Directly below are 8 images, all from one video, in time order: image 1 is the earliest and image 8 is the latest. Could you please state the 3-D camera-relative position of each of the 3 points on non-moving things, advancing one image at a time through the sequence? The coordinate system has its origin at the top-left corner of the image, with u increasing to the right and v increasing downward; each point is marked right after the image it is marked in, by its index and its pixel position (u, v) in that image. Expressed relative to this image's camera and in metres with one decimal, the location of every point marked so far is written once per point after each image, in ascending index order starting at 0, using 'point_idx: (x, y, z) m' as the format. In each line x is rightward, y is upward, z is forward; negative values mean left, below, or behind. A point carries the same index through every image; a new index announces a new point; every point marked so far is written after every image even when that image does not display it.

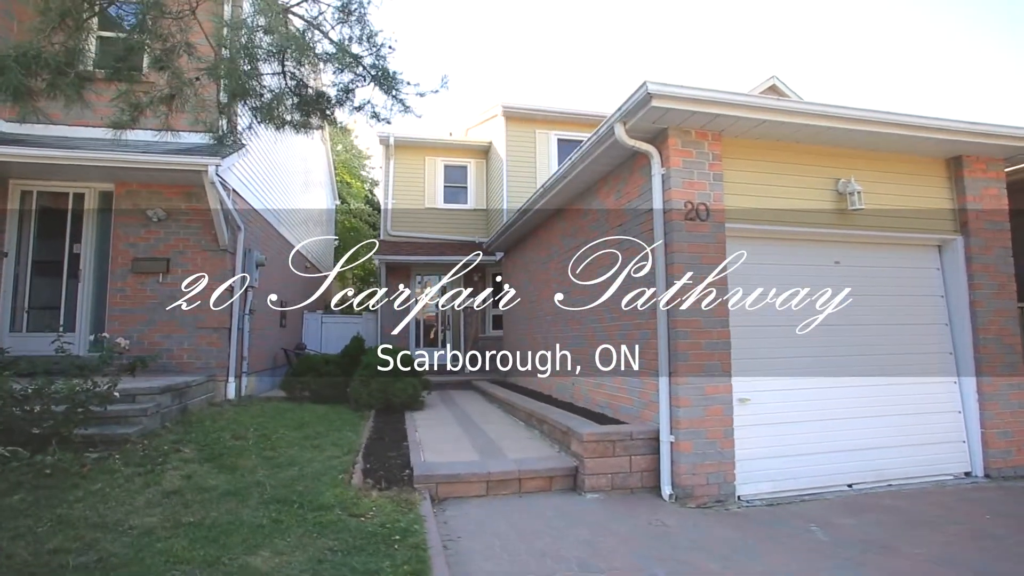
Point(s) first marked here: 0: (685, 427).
0: (+1.5, -1.2, +4.3) m
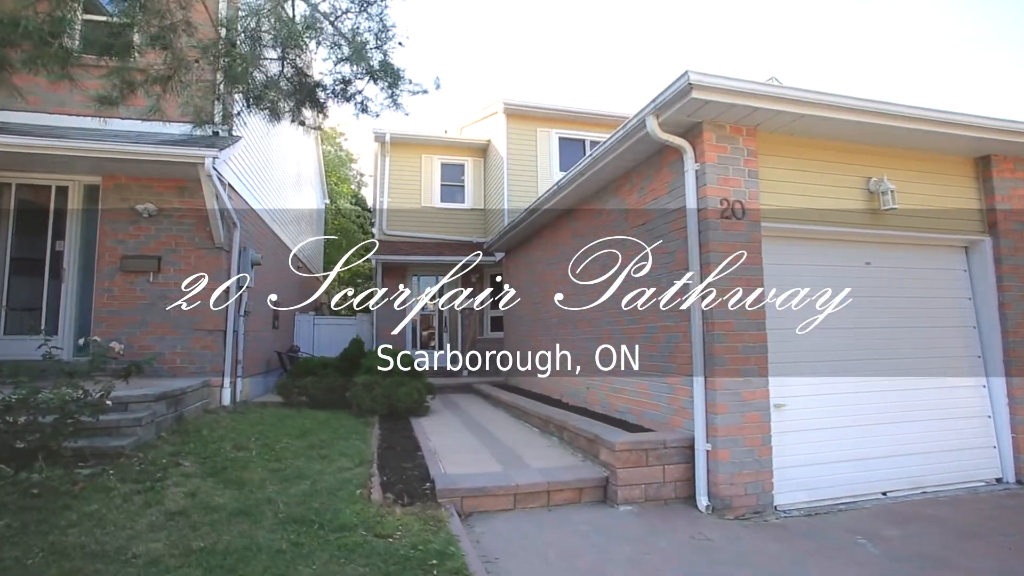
0: (+1.7, -1.2, +4.1) m
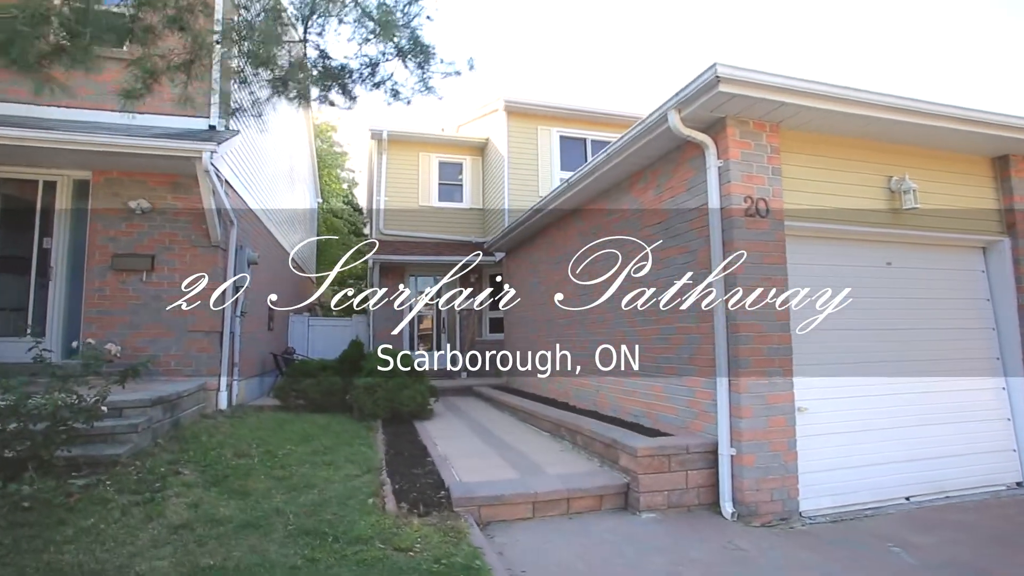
0: (+1.9, -1.2, +4.0) m
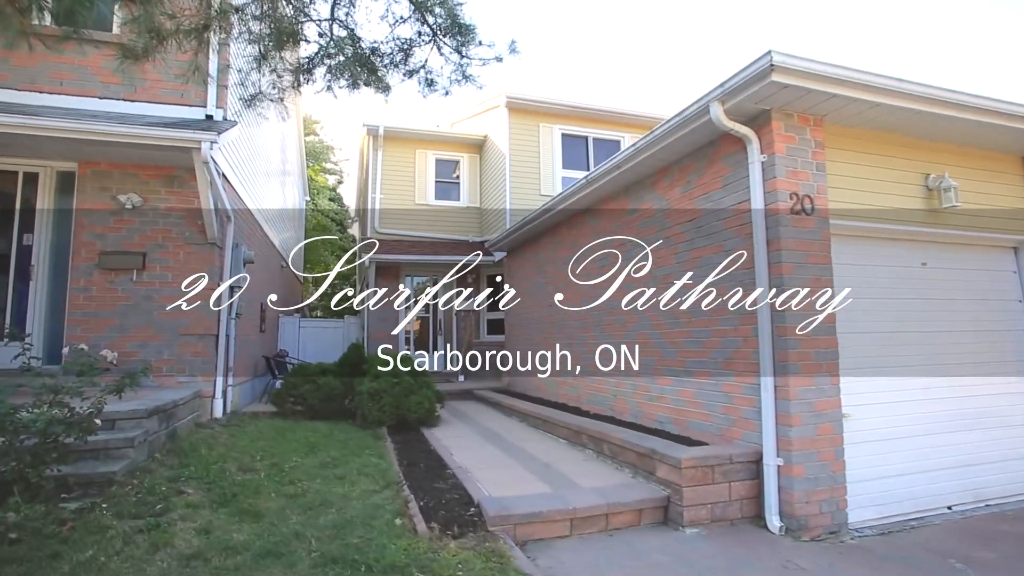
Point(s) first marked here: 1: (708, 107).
0: (+2.2, -1.2, +3.8) m
1: (+1.6, +1.5, +4.1) m
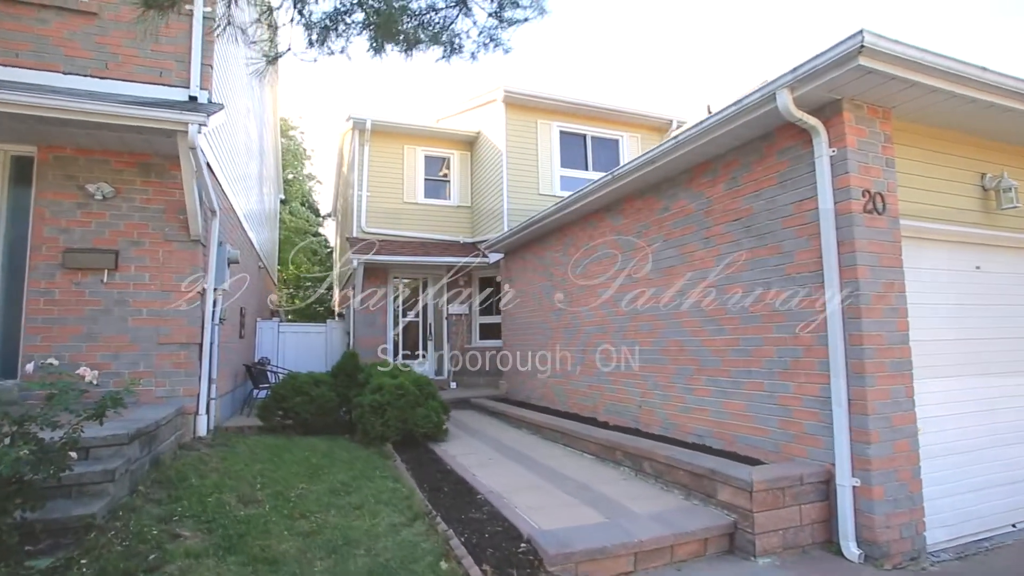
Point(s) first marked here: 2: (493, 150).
0: (+2.5, -1.3, +3.5) m
1: (+1.9, +1.4, +3.7) m
2: (-0.4, +3.1, +11.2) m
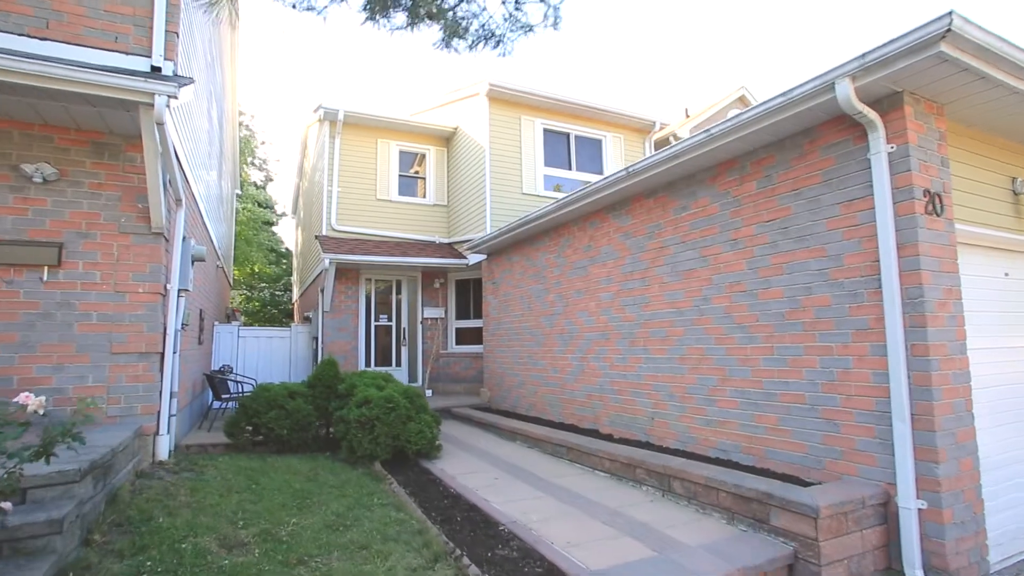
0: (+2.8, -1.3, +3.2) m
1: (+2.2, +1.4, +3.4) m
2: (-0.8, +3.0, +10.7) m
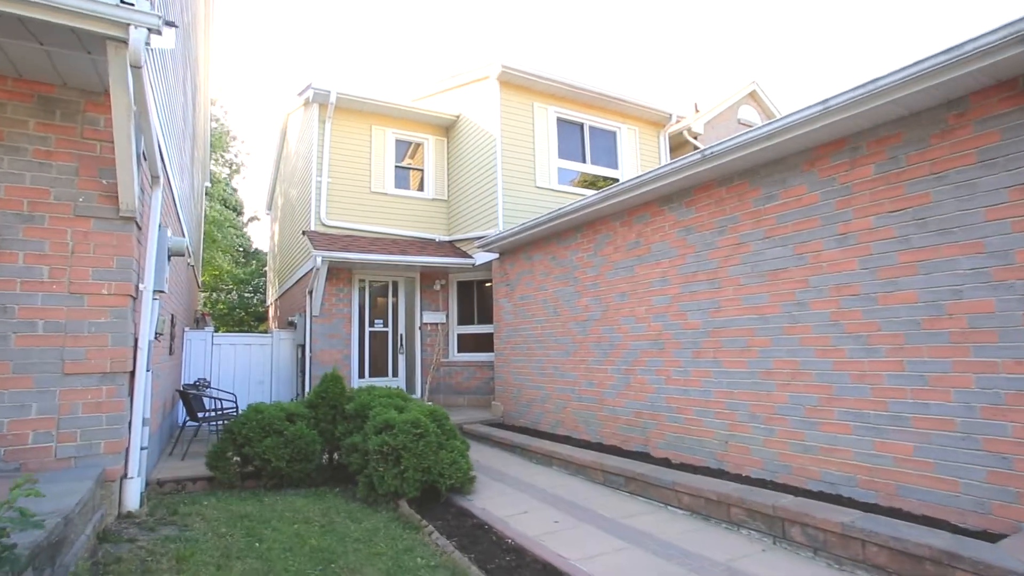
0: (+3.4, -1.3, +2.5) m
1: (+2.8, +1.4, +2.7) m
2: (-0.6, +3.0, +9.7) m
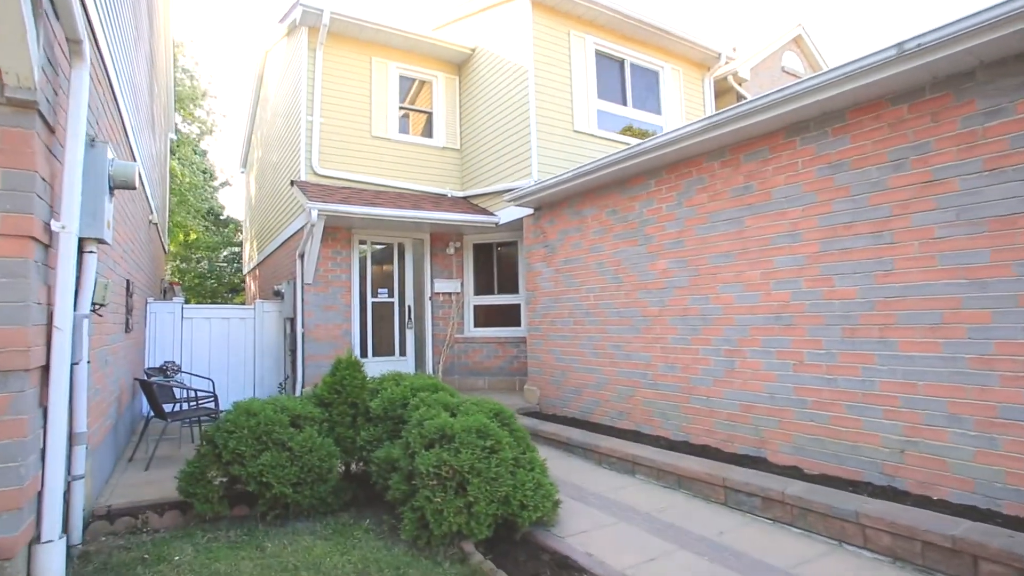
0: (+4.2, -1.1, +1.3) m
1: (+3.6, +1.6, +1.3) m
2: (-0.1, +3.6, +8.1) m
